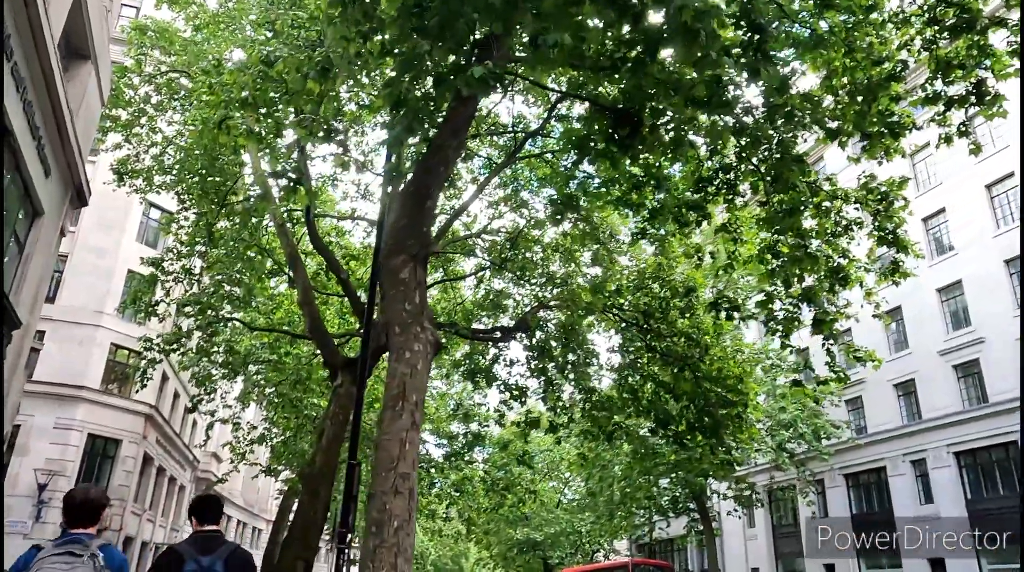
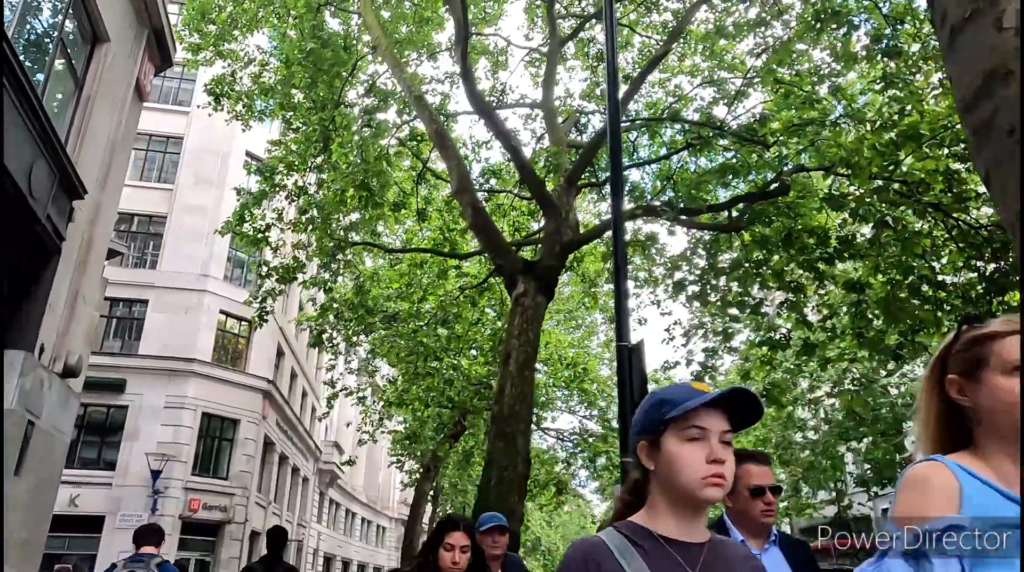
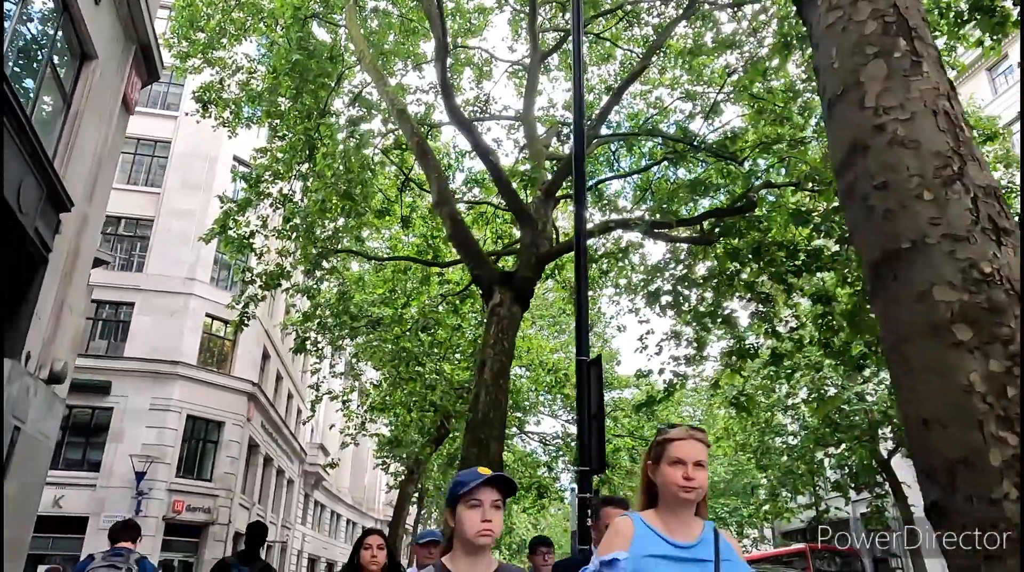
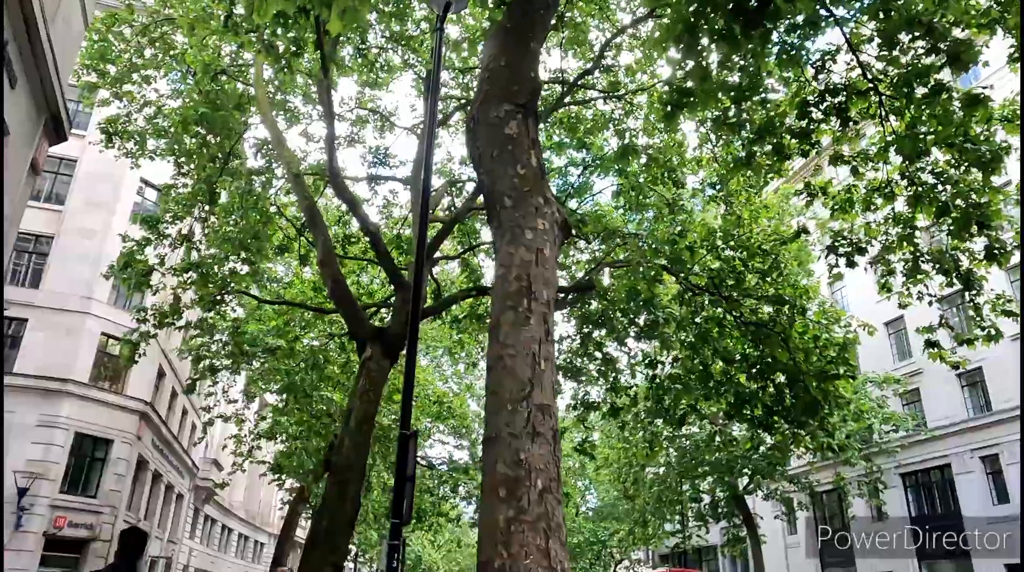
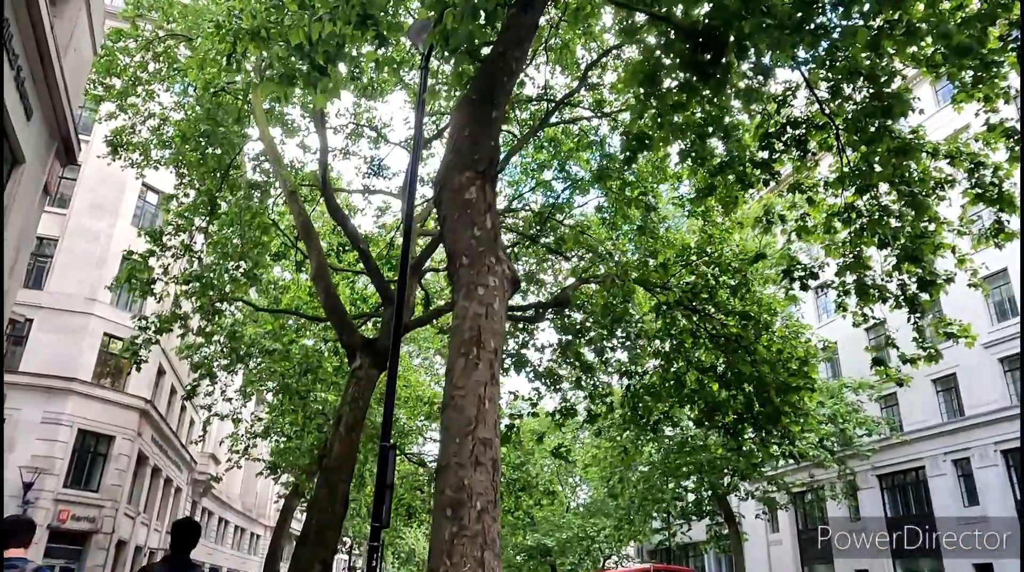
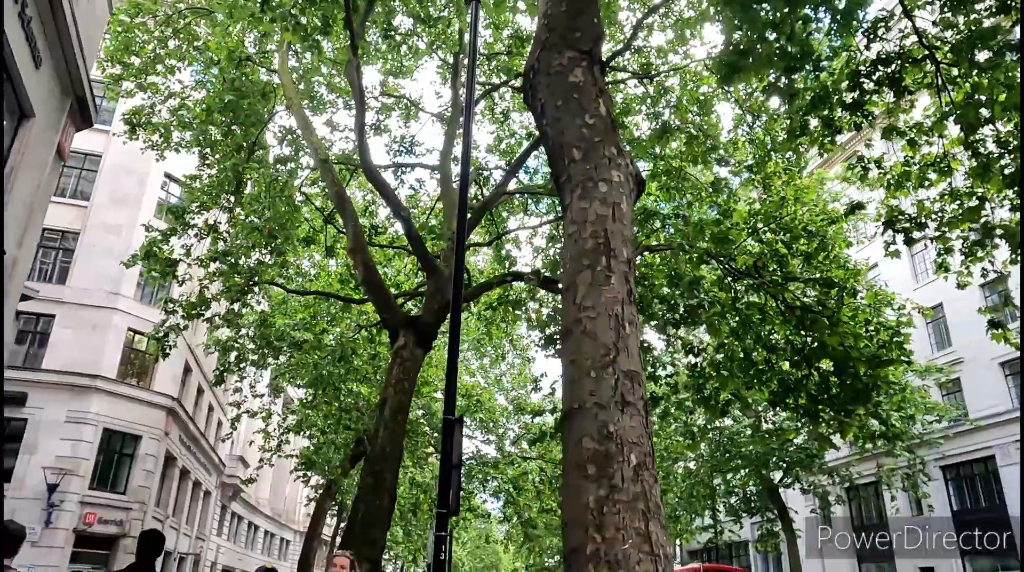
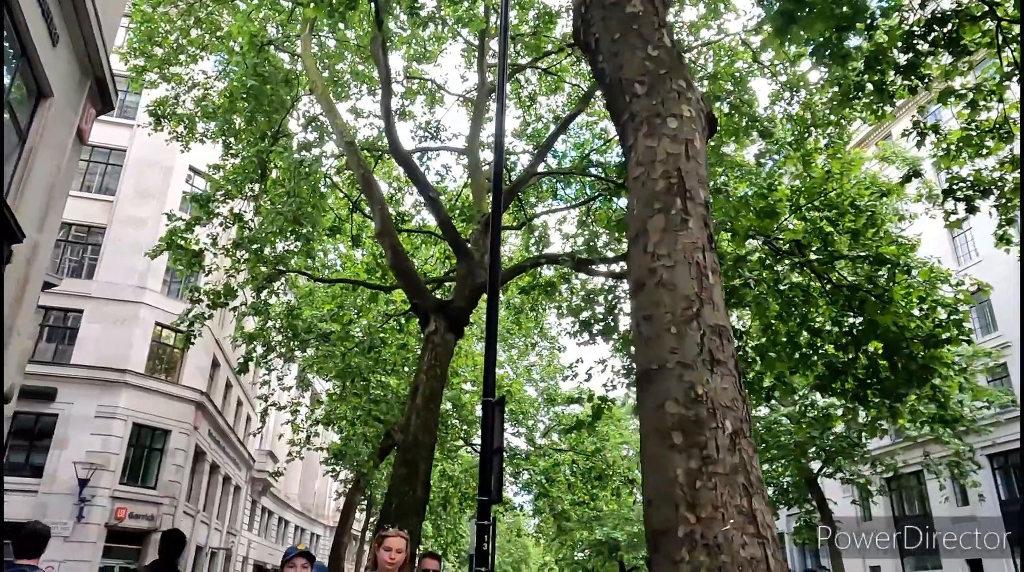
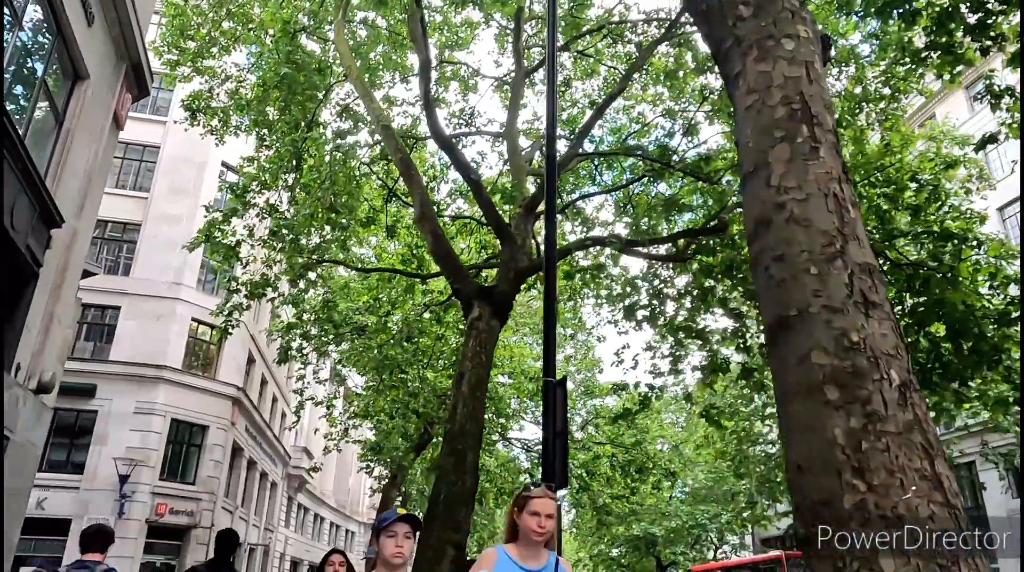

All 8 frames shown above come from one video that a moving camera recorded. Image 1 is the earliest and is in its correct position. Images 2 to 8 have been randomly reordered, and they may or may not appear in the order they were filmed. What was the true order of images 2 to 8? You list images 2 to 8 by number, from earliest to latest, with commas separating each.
5, 4, 6, 7, 8, 3, 2
